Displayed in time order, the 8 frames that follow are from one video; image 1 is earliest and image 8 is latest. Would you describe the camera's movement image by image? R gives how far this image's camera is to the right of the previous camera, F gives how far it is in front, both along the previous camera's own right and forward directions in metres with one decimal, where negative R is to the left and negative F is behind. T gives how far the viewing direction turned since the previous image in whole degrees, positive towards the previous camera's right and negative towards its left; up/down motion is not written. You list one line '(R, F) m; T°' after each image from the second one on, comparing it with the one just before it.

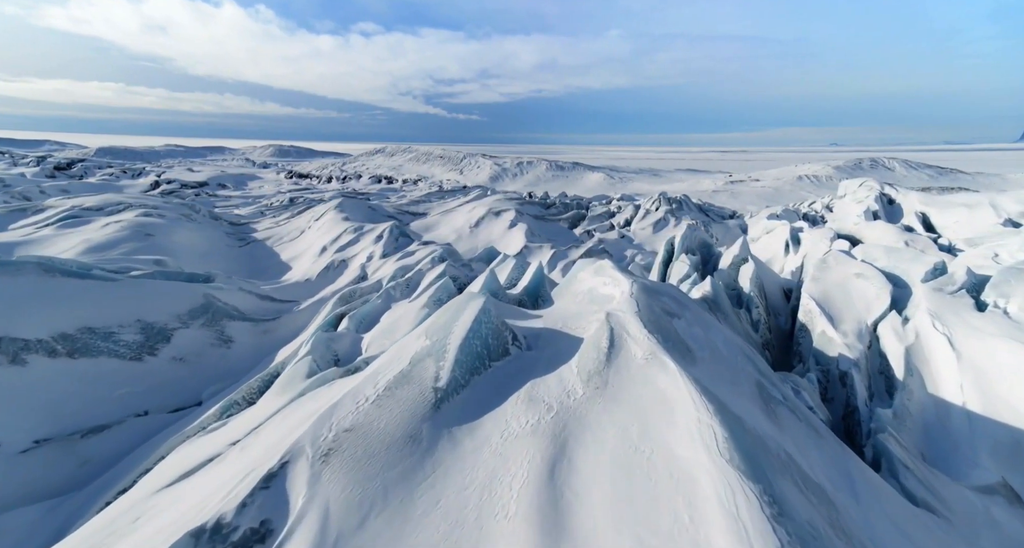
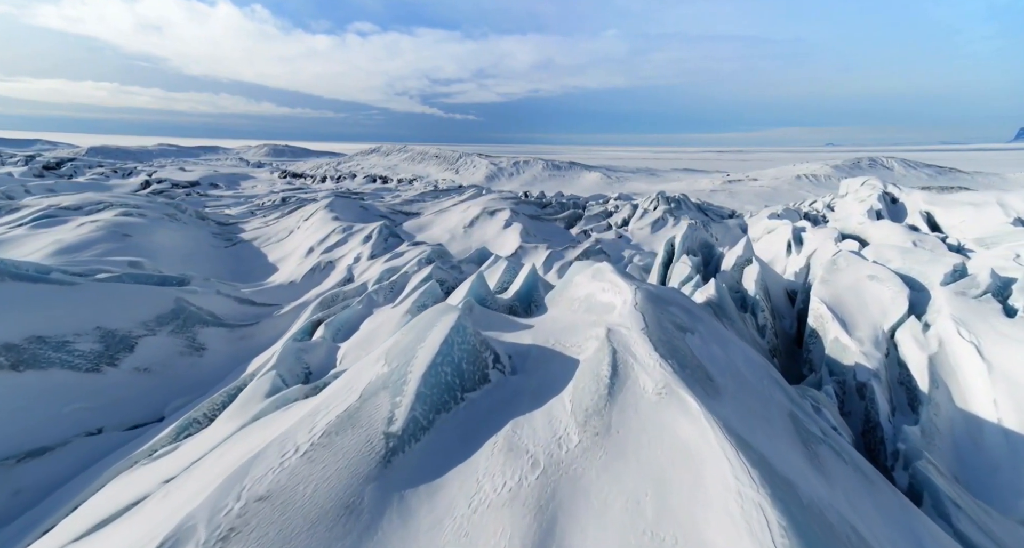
(+0.1, +0.7) m; 0°
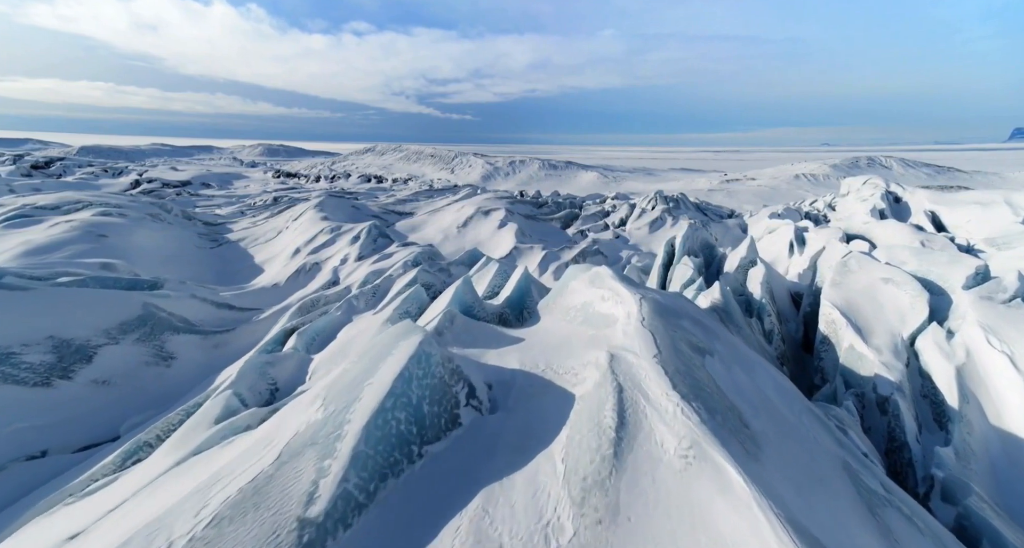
(+0.1, +0.7) m; 0°
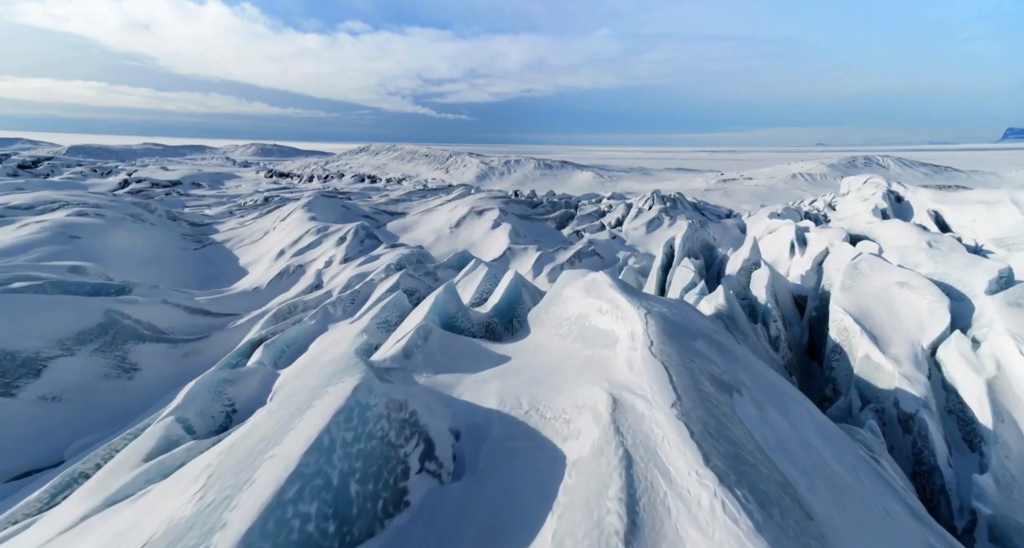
(+0.1, +0.7) m; +1°
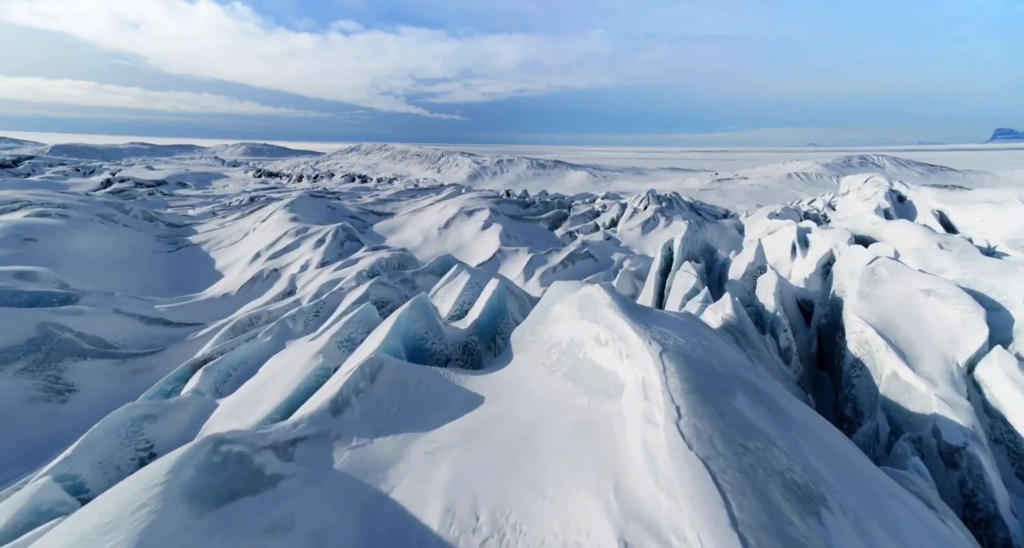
(+0.2, +0.9) m; +1°
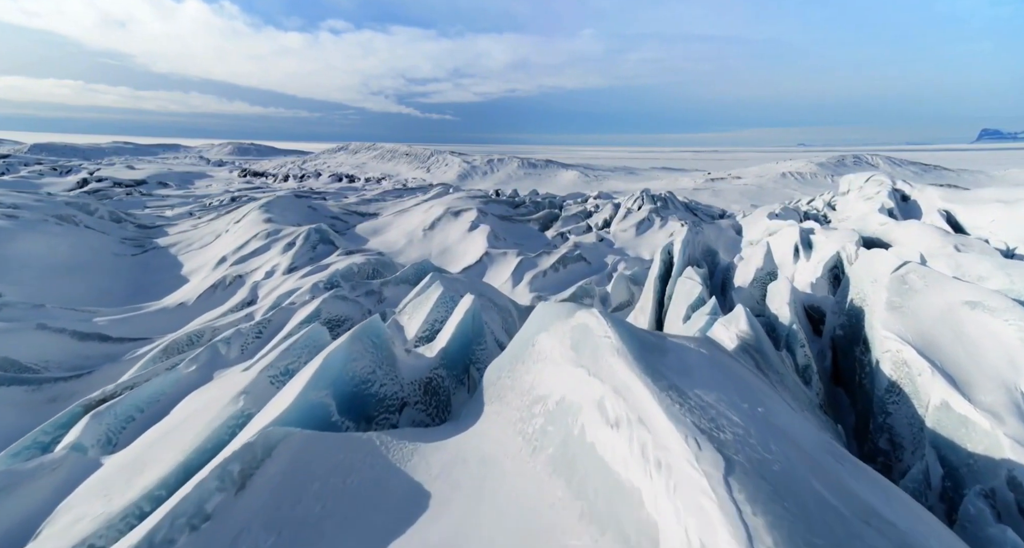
(+0.2, +1.2) m; +1°
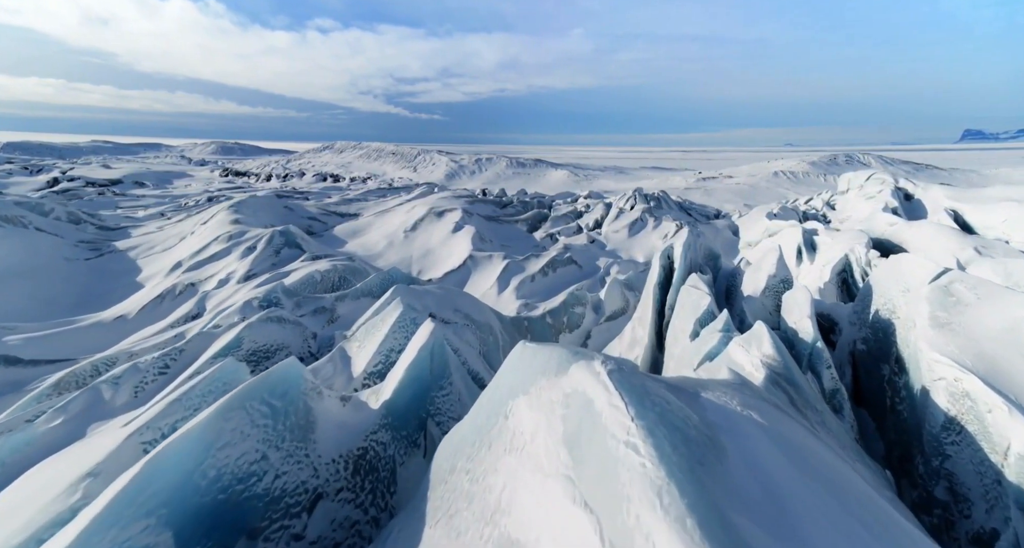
(+0.2, +1.3) m; +1°
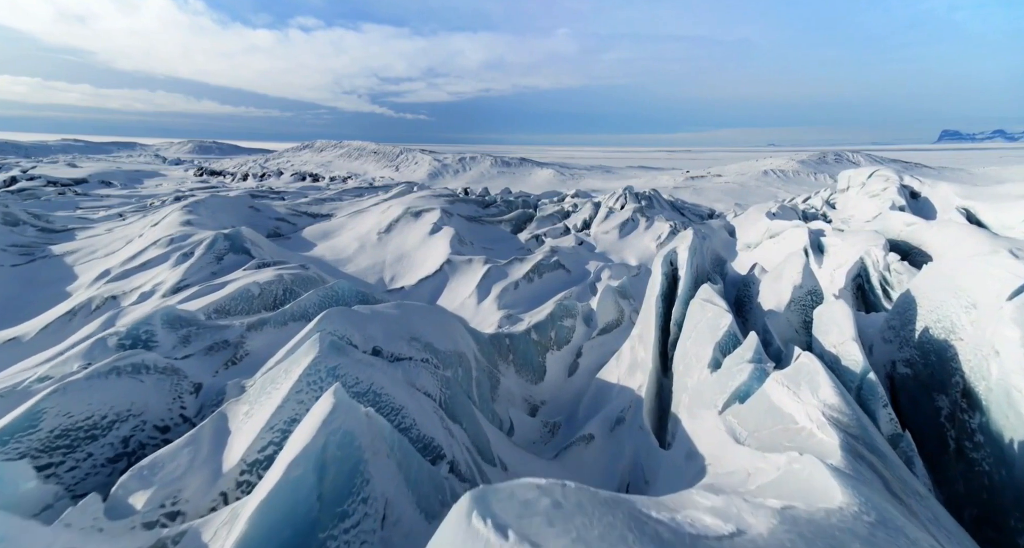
(+0.2, +1.7) m; +2°
